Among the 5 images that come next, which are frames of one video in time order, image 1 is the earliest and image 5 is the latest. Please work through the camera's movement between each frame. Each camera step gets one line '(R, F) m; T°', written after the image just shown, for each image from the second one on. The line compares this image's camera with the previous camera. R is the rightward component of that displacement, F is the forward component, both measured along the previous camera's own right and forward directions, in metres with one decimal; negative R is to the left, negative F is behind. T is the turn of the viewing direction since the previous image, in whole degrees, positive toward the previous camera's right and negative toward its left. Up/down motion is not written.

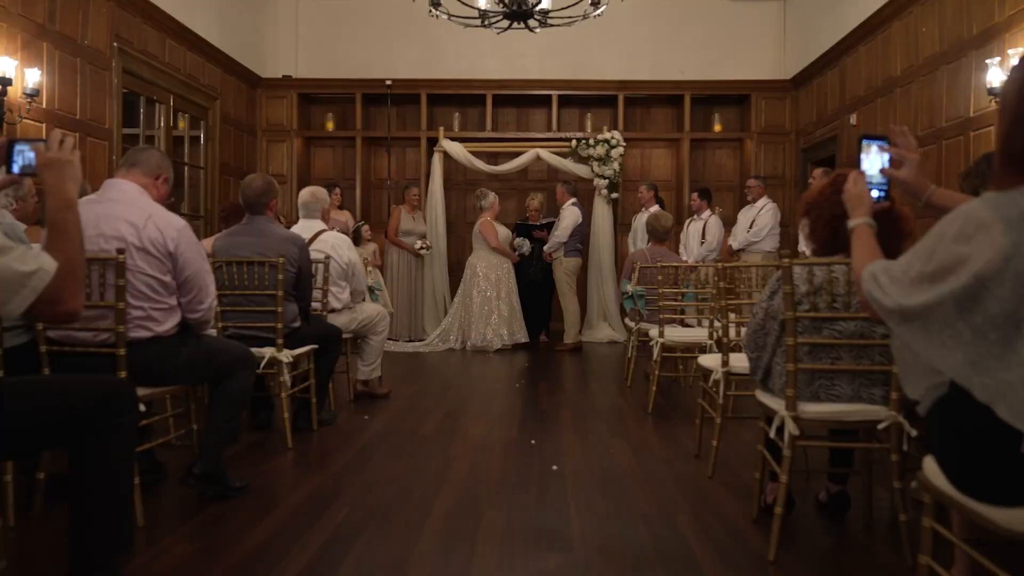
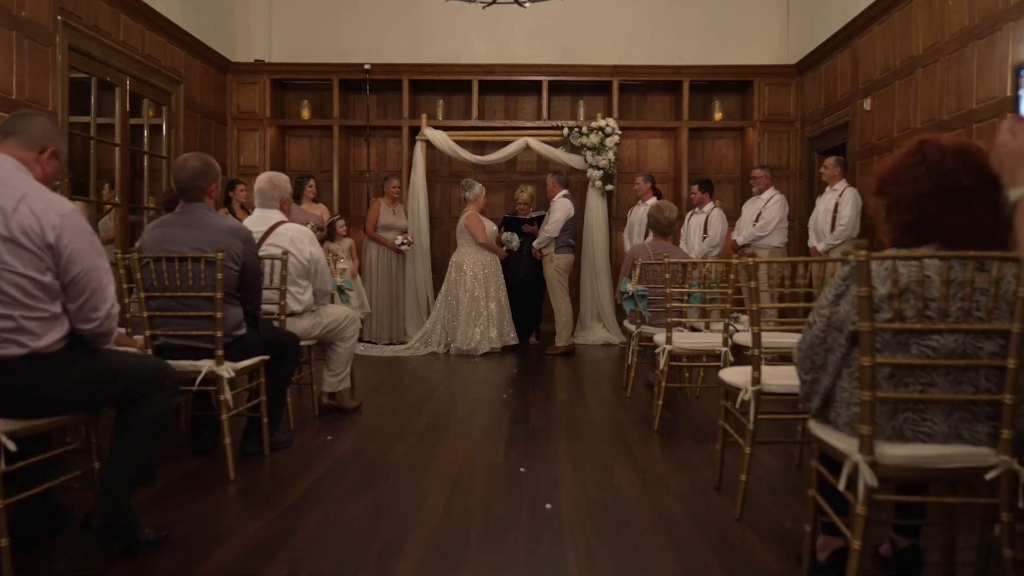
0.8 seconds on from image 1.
(0.0, +0.6) m; +1°
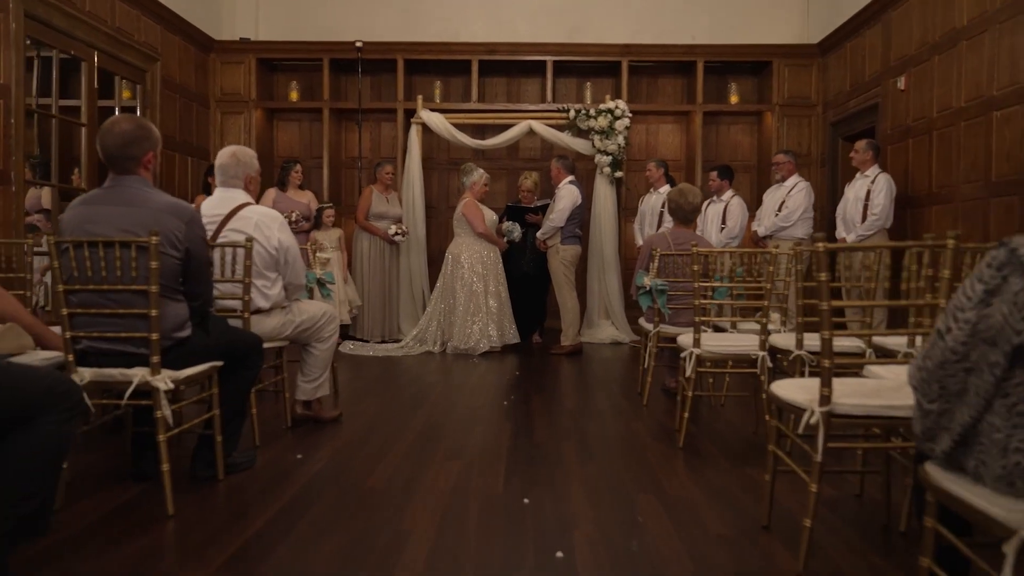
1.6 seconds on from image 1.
(0.0, +0.6) m; 0°
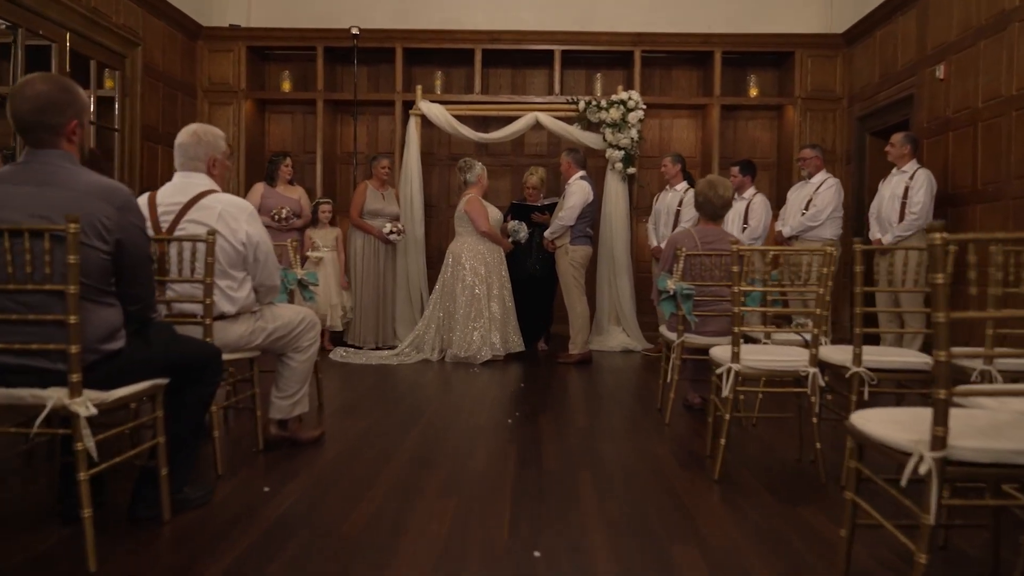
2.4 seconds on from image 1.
(0.0, +0.5) m; 0°
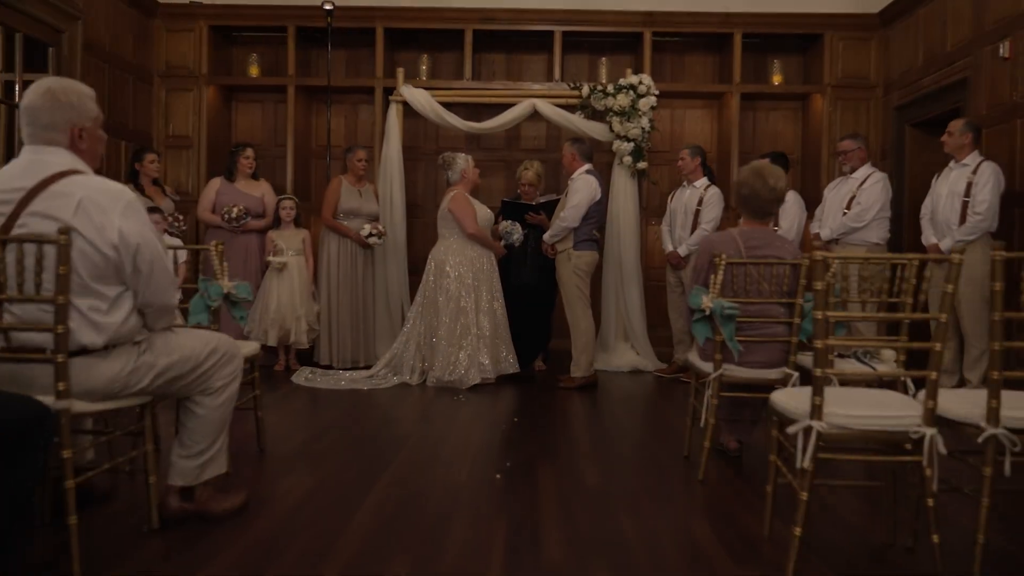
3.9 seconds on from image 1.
(0.0, +0.9) m; 0°
